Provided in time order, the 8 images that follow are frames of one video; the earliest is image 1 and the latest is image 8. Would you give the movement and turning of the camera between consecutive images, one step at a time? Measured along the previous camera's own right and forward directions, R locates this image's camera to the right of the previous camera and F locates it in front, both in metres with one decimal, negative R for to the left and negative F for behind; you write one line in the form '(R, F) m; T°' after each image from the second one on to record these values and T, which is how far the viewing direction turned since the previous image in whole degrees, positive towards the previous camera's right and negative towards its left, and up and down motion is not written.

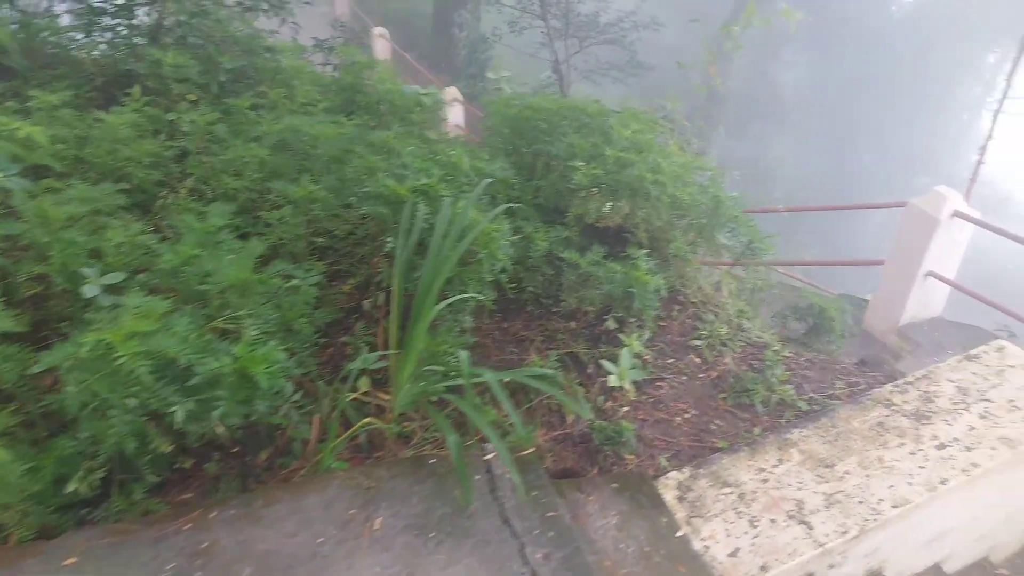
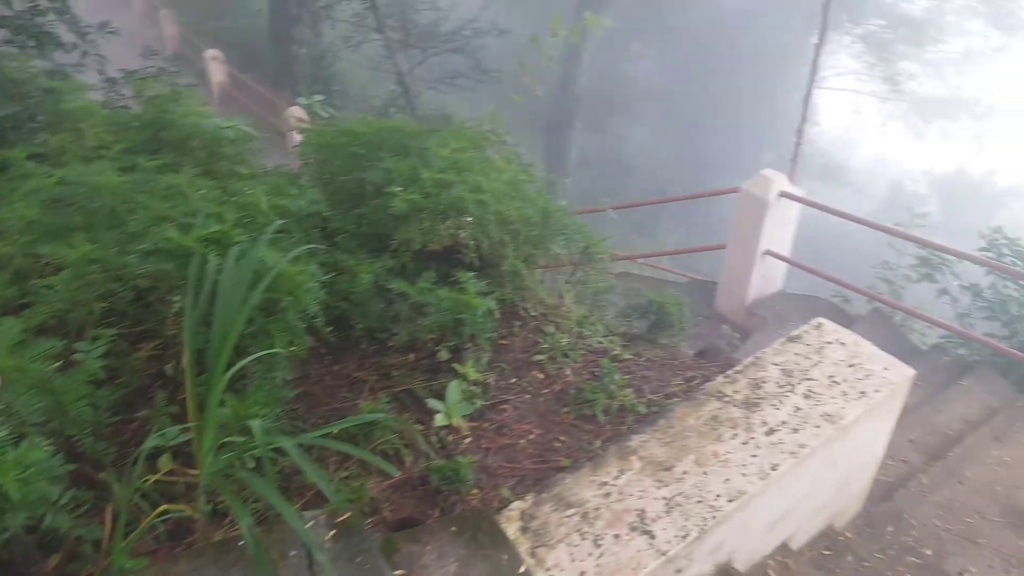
(+0.2, +0.1) m; +9°
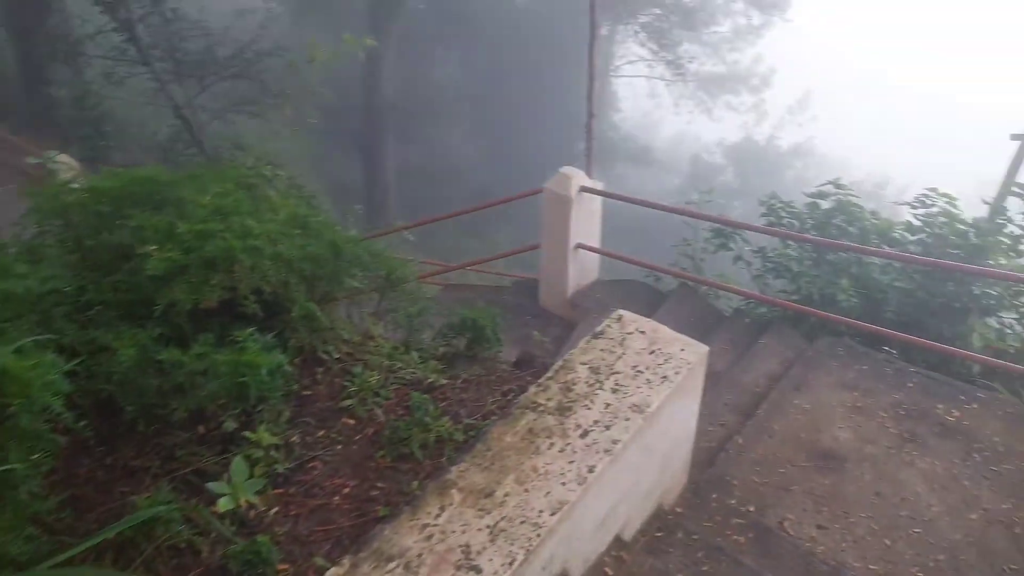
(+0.2, +0.1) m; +12°
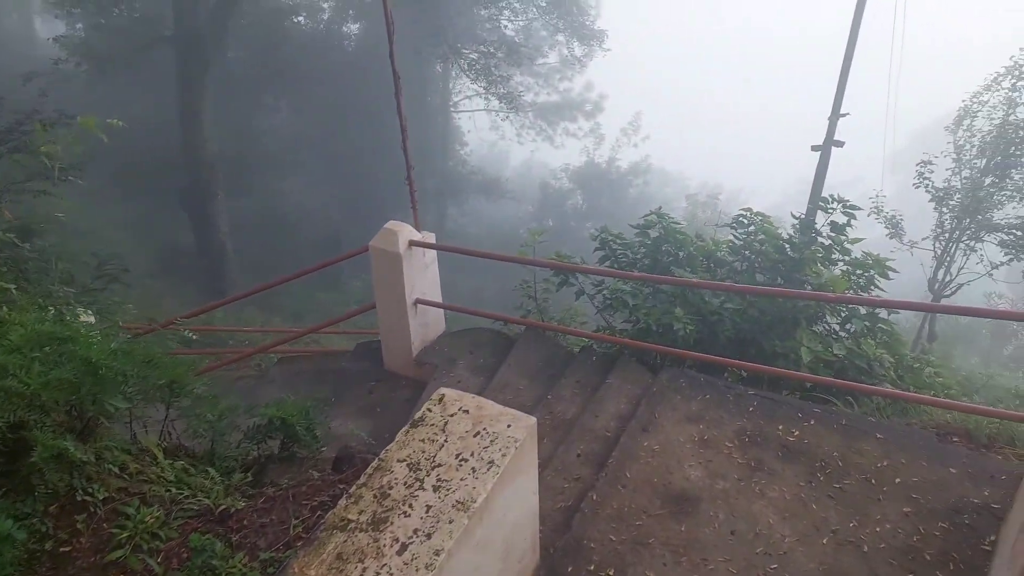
(+0.2, +0.2) m; +10°
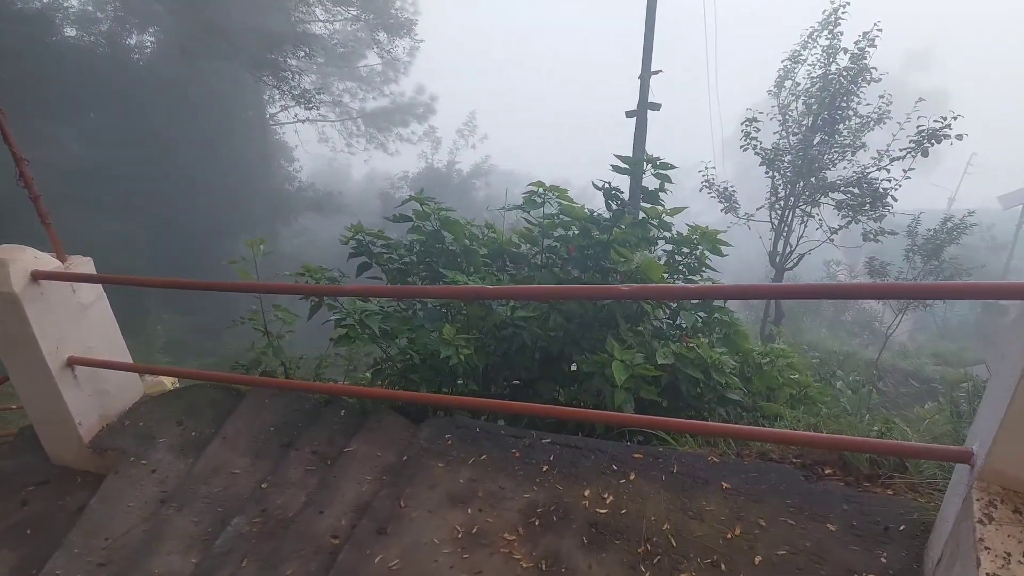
(+0.6, +1.1) m; +10°
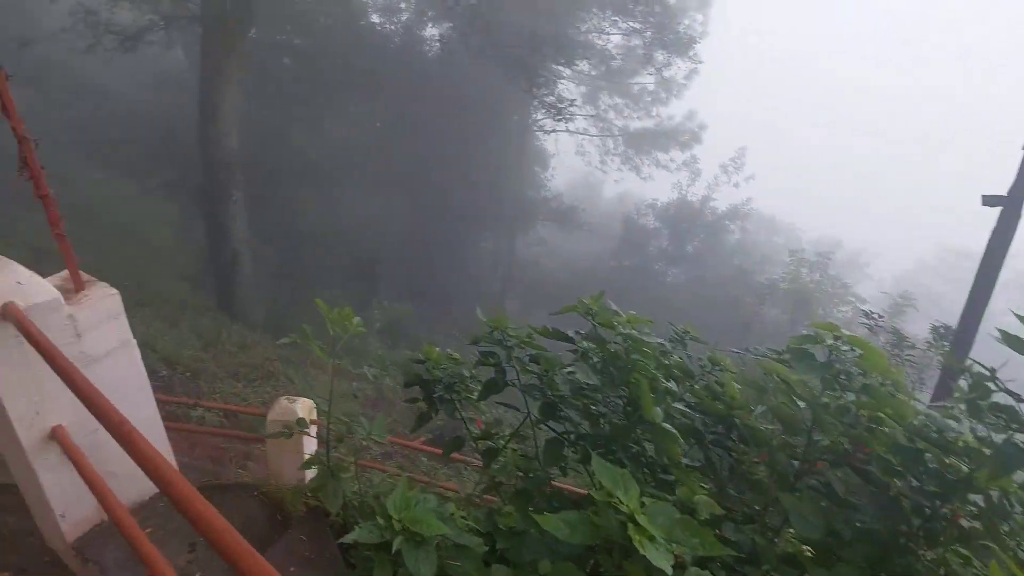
(-0.1, +1.4) m; -18°
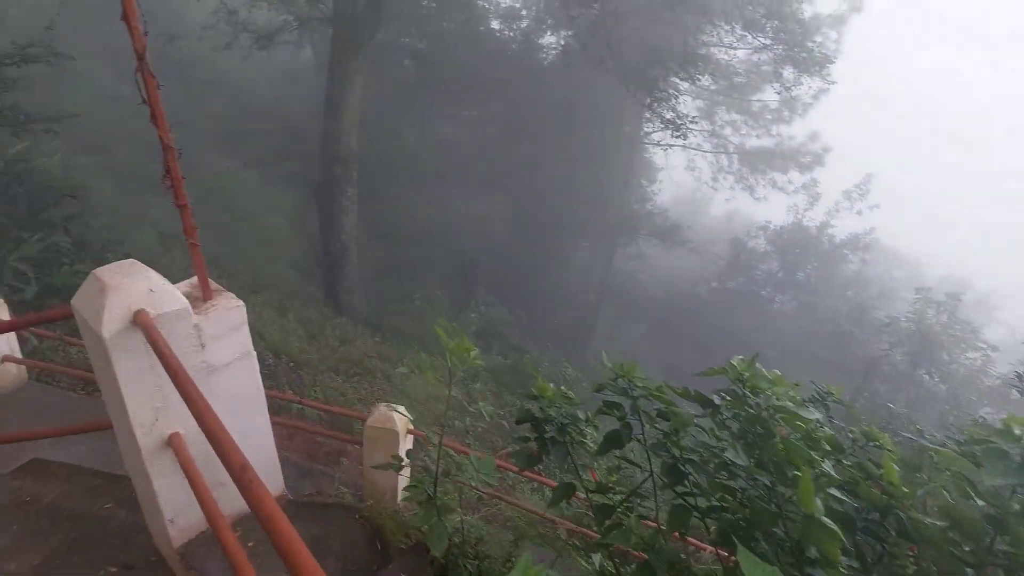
(-0.1, +0.1) m; -8°
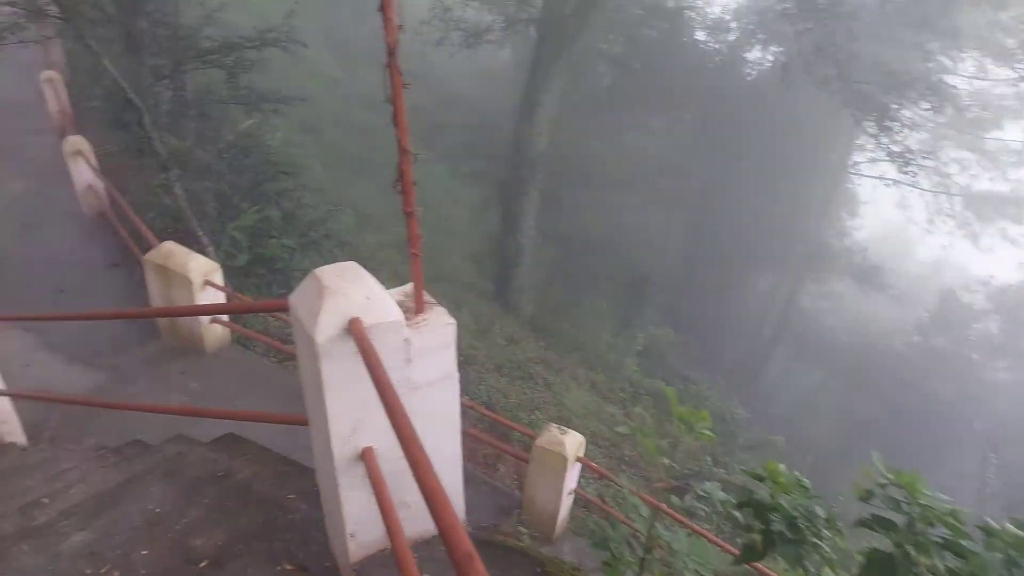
(-0.2, +0.2) m; -13°
